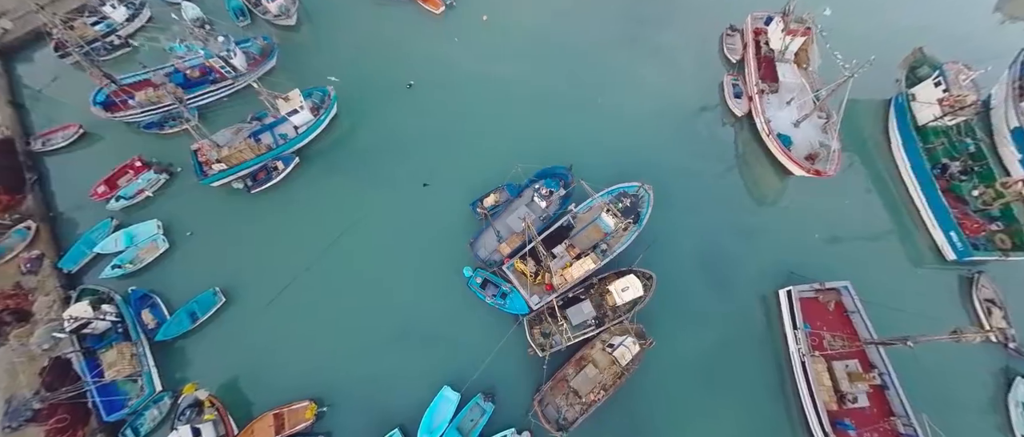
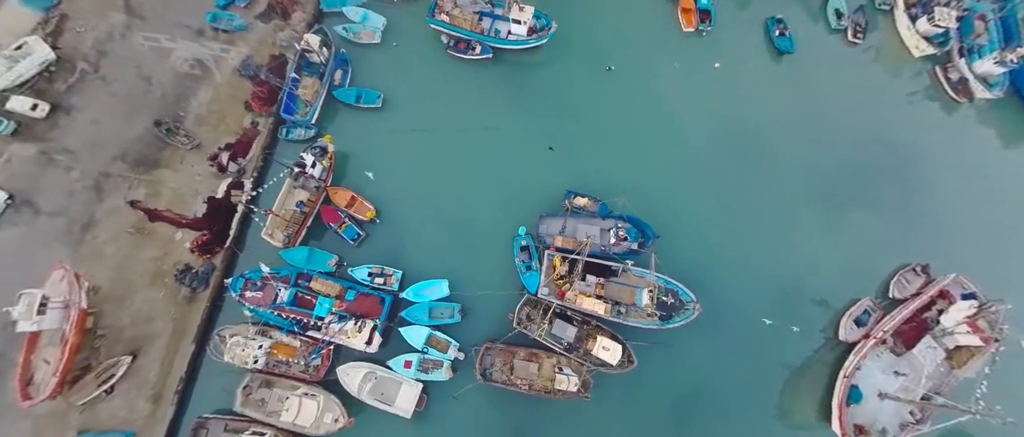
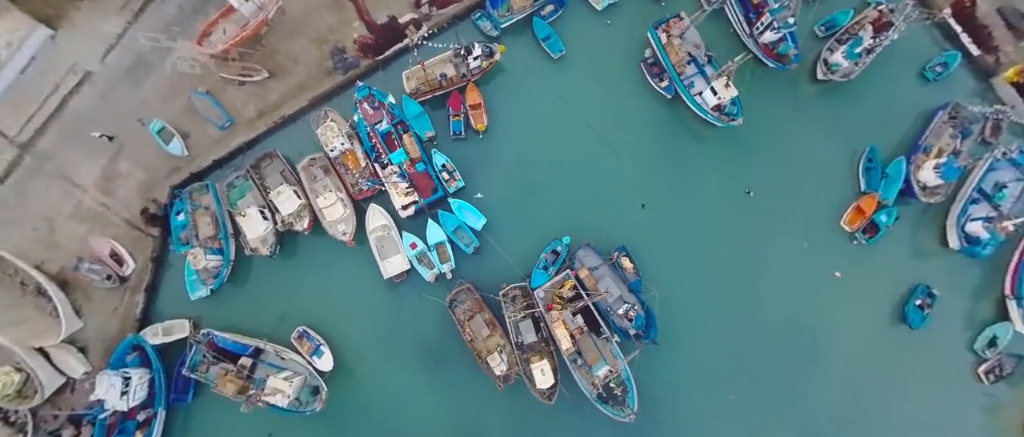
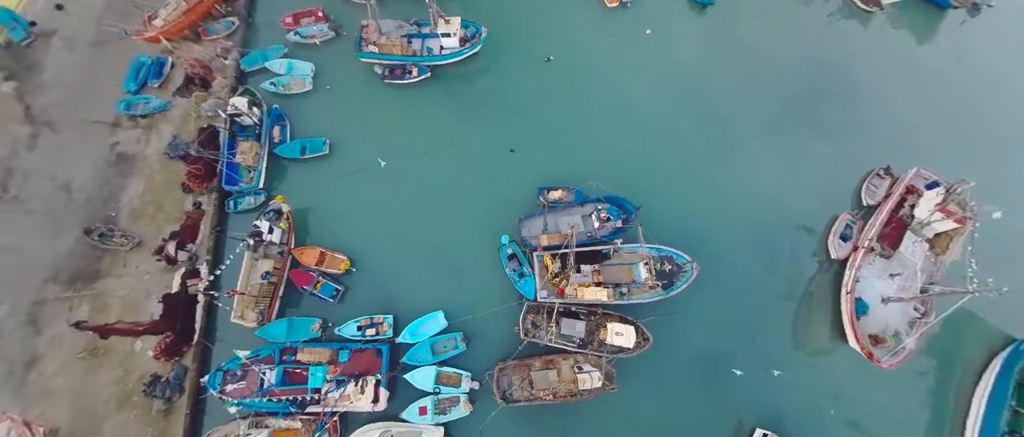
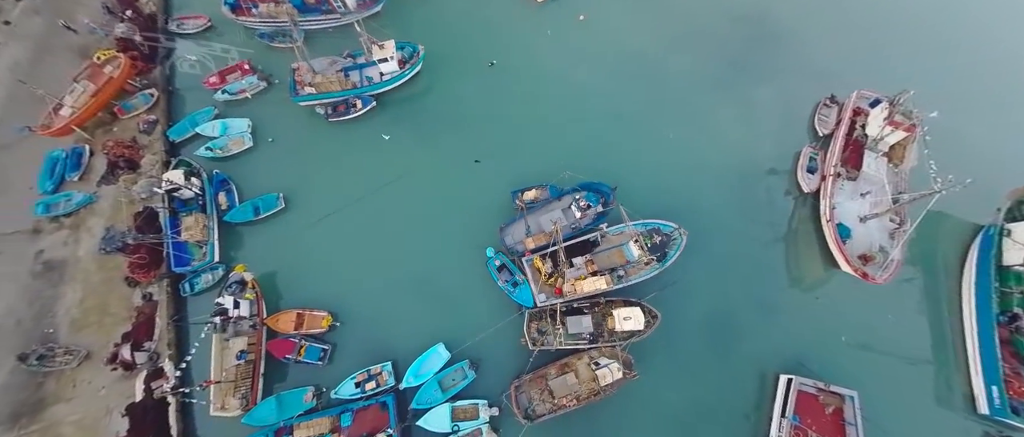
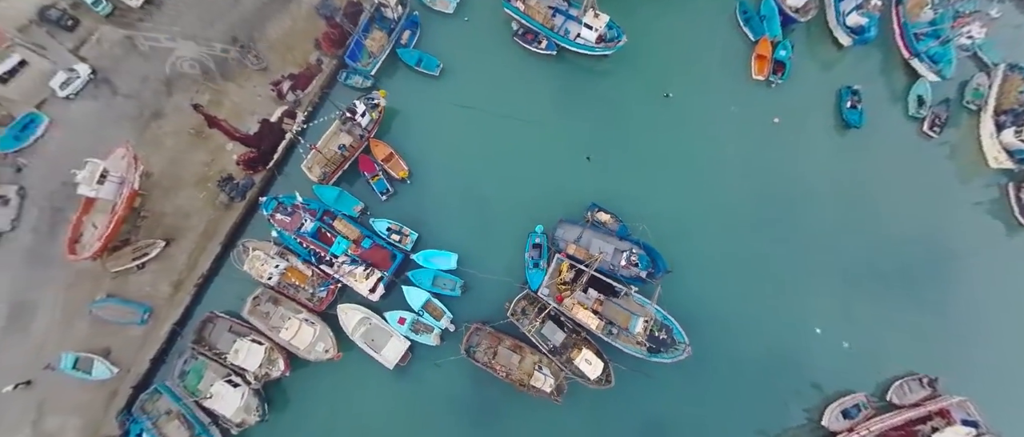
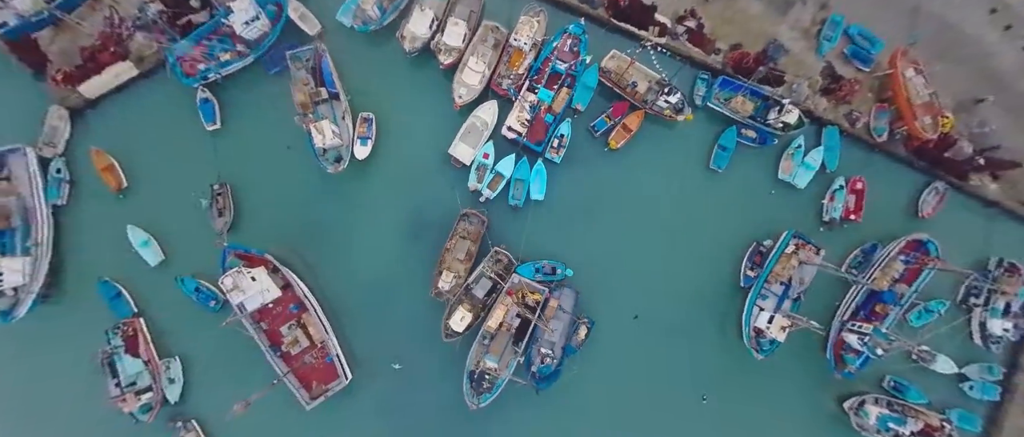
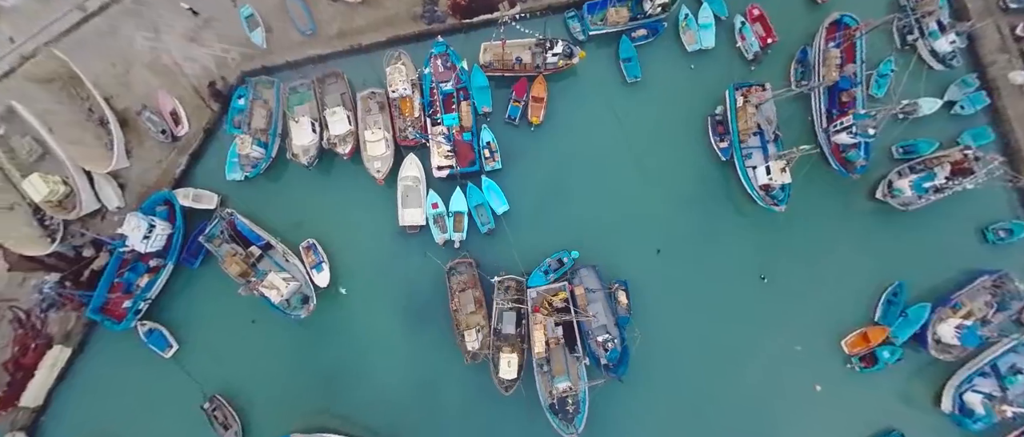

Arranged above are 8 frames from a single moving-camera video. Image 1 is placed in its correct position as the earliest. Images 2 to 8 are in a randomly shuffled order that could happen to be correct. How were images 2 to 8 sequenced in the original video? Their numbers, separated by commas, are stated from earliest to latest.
5, 4, 2, 6, 3, 8, 7
